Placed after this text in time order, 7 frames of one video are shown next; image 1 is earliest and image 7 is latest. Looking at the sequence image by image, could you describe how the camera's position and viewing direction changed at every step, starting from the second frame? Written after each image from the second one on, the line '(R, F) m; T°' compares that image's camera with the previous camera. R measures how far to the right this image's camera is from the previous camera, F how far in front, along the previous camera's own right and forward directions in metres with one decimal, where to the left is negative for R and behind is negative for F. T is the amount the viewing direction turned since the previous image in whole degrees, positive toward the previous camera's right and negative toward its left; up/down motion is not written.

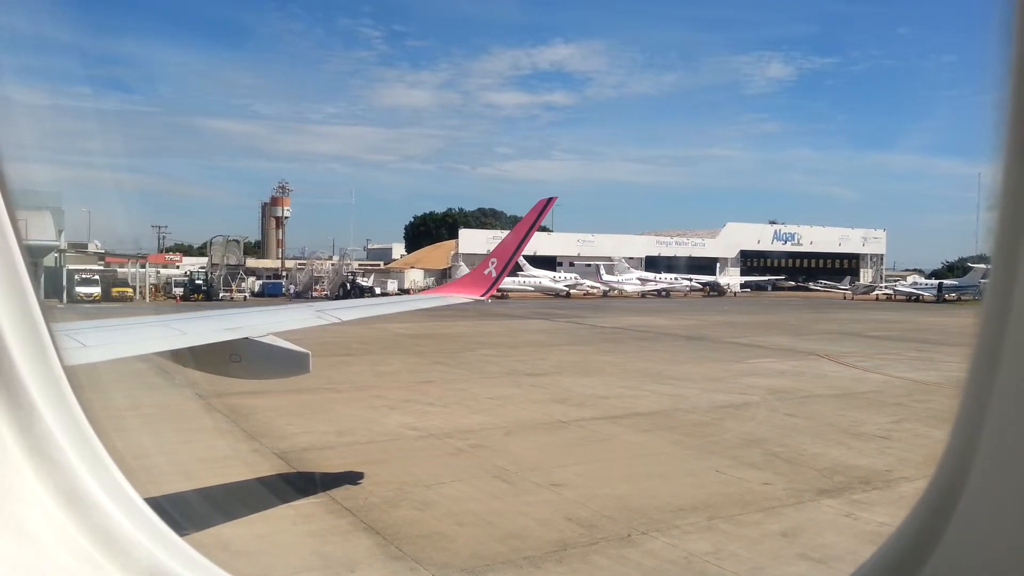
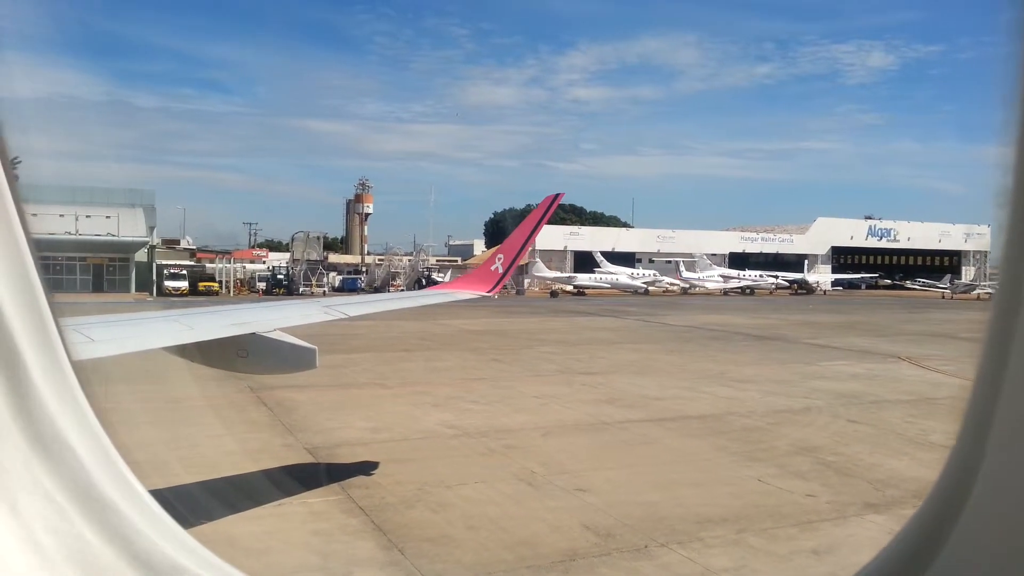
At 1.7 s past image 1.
(+0.6, +0.3) m; -6°
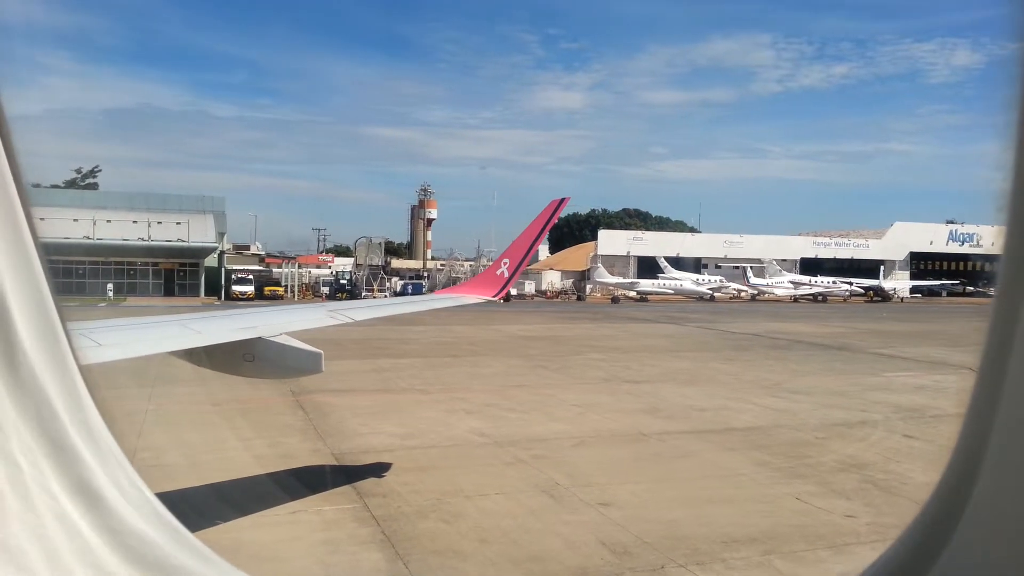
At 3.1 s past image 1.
(+0.4, +0.2) m; -5°
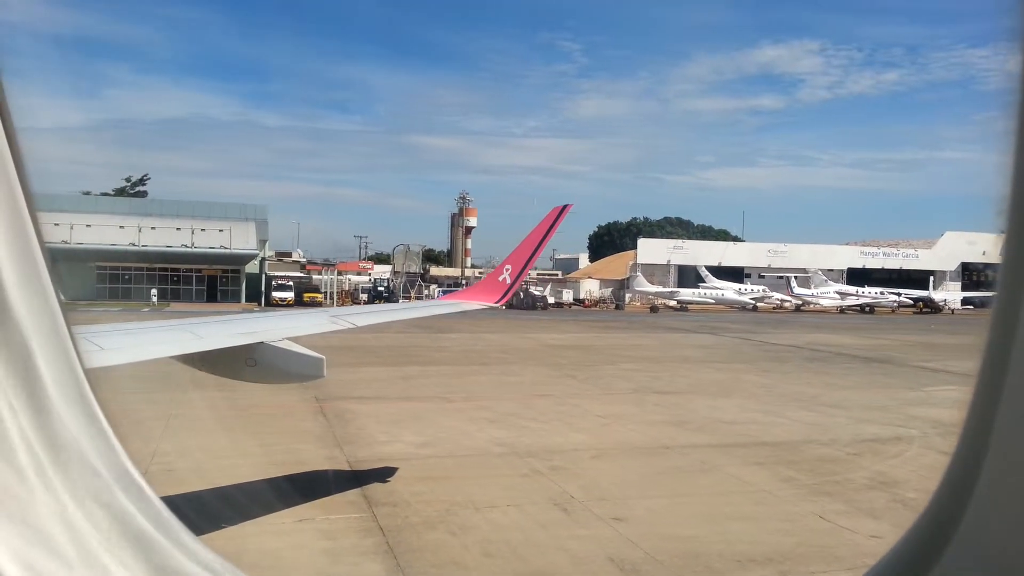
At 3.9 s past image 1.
(+0.3, +0.1) m; -3°
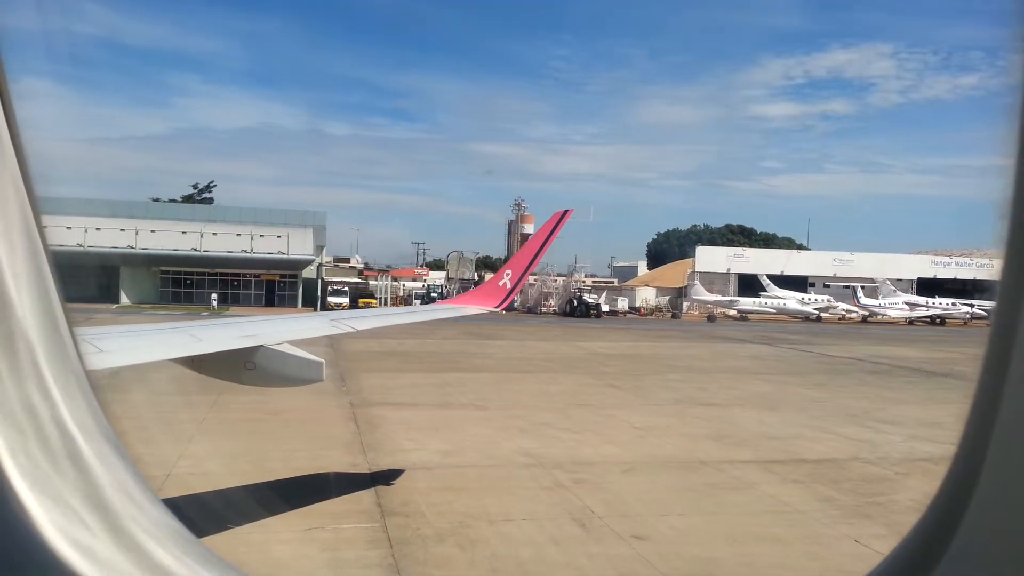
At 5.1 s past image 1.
(+0.4, +0.2) m; -4°
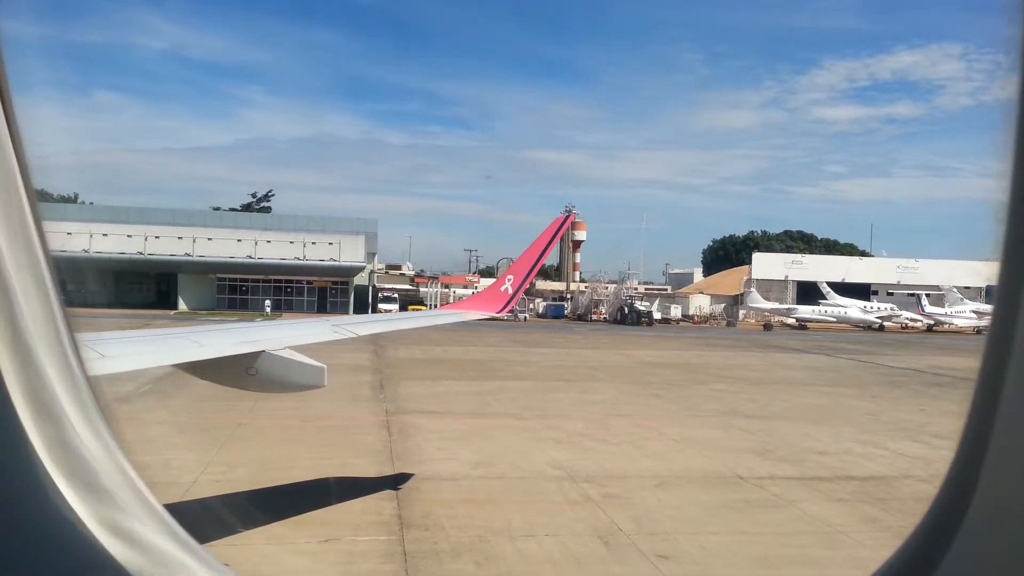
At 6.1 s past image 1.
(+0.3, +0.2) m; -4°
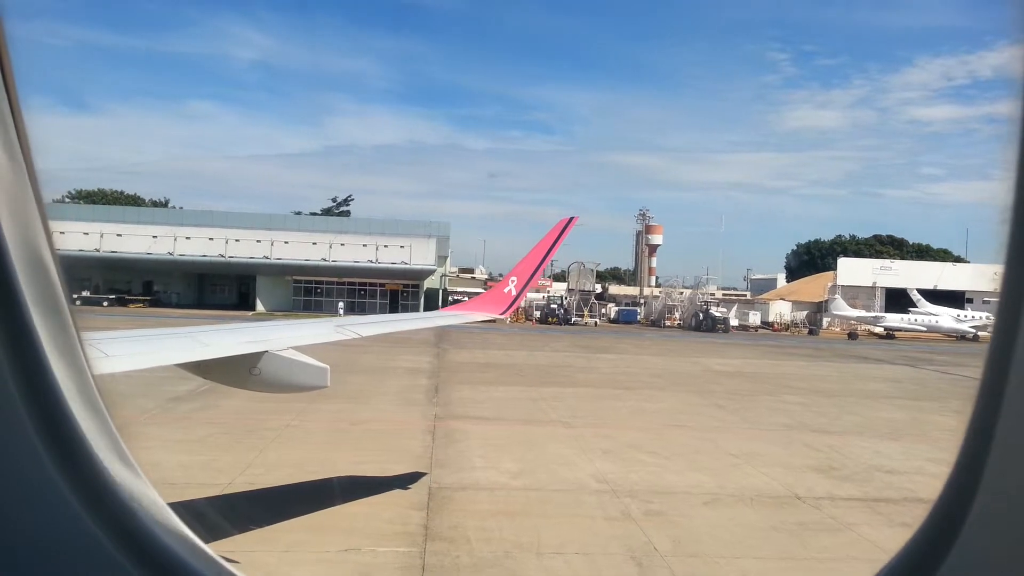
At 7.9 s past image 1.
(+0.4, +0.3) m; -6°
